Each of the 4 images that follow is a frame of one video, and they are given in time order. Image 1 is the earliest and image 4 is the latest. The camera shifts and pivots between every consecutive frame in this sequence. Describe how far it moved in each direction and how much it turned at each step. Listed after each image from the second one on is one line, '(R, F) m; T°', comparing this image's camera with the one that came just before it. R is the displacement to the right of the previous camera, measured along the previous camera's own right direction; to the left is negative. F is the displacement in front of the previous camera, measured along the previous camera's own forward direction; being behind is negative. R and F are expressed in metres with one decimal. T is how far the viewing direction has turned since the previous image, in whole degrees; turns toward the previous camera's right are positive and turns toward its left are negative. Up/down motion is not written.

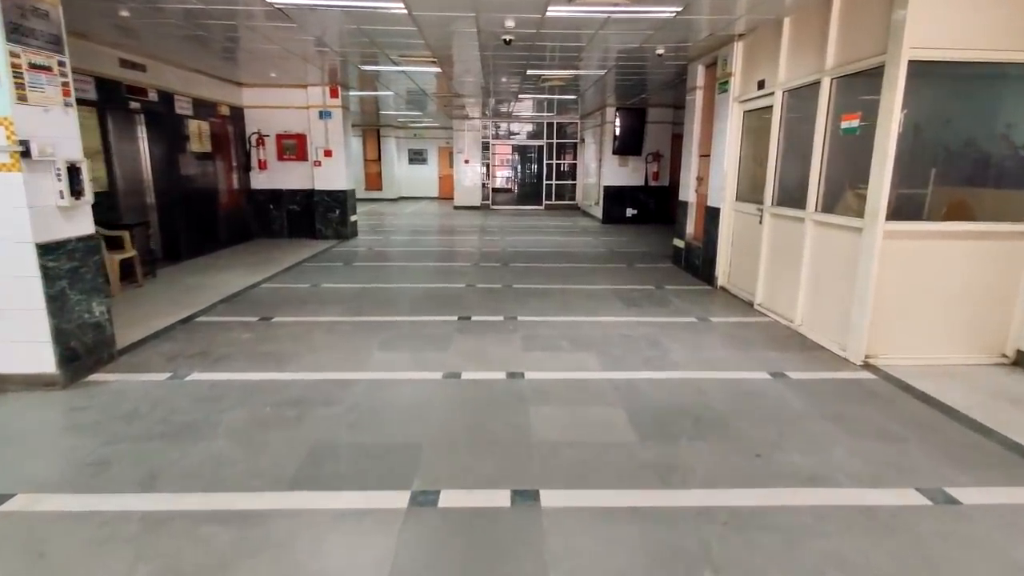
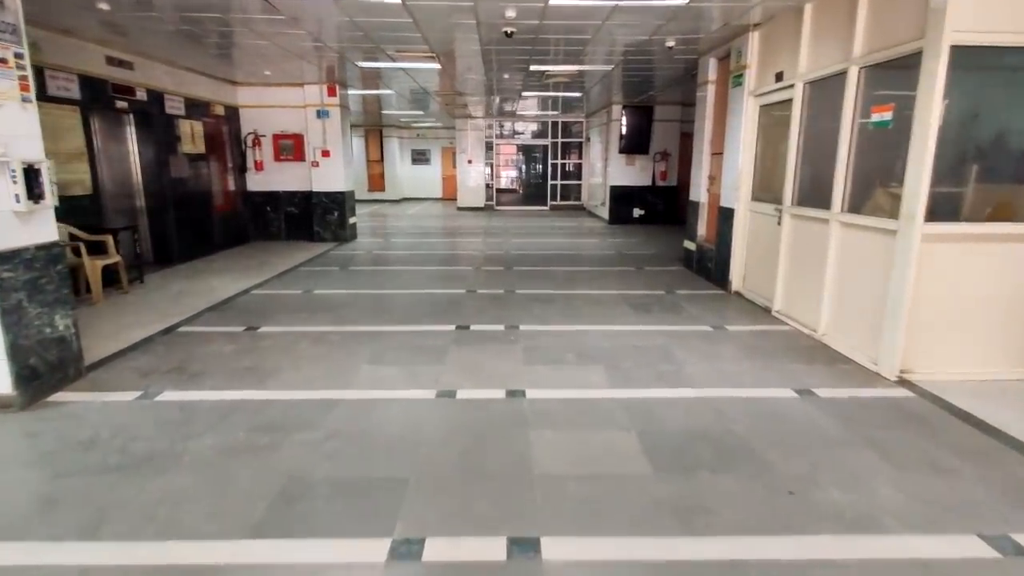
(0.0, +0.3) m; -1°
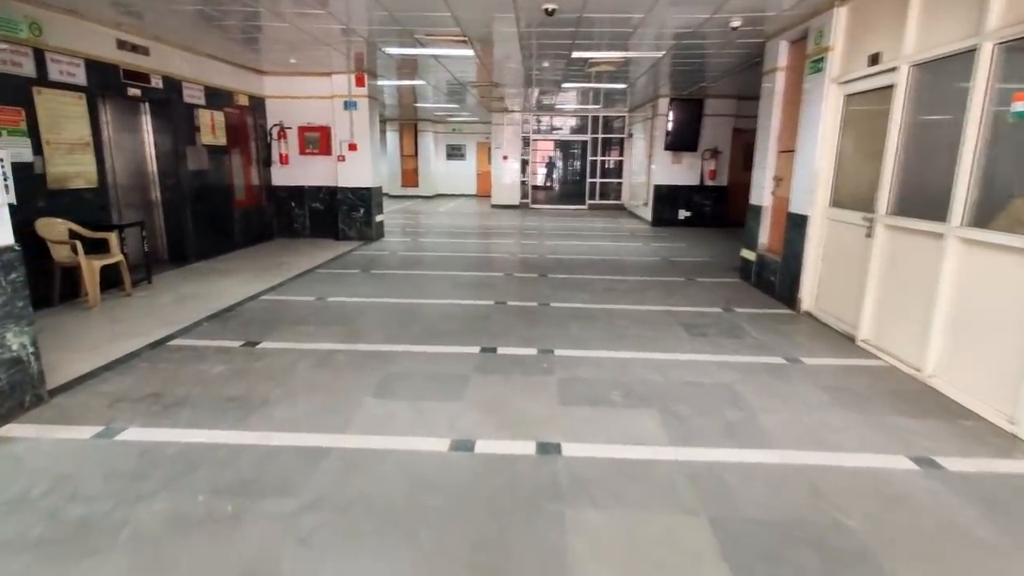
(0.0, +0.7) m; -3°
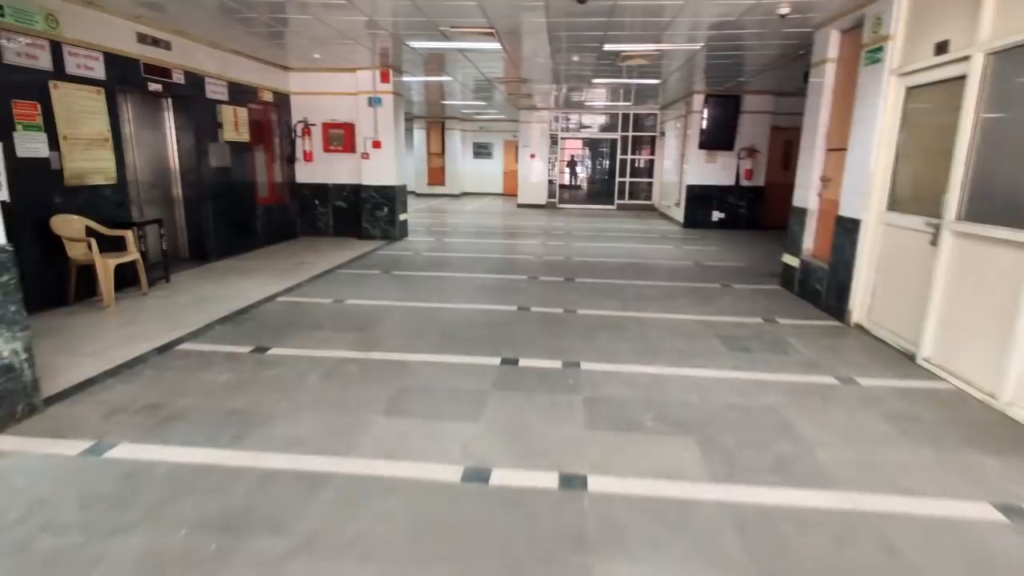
(0.0, +0.3) m; -3°
